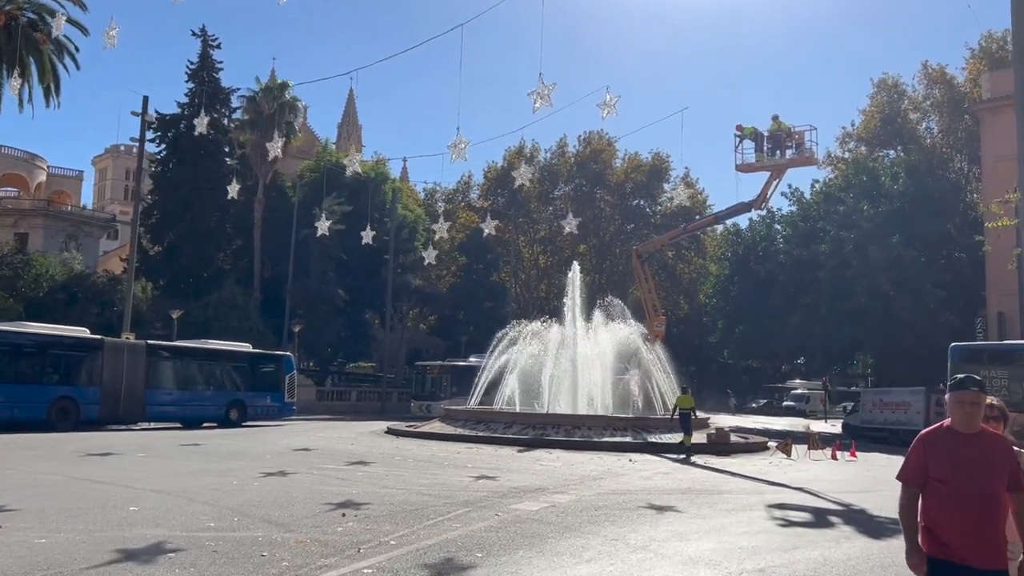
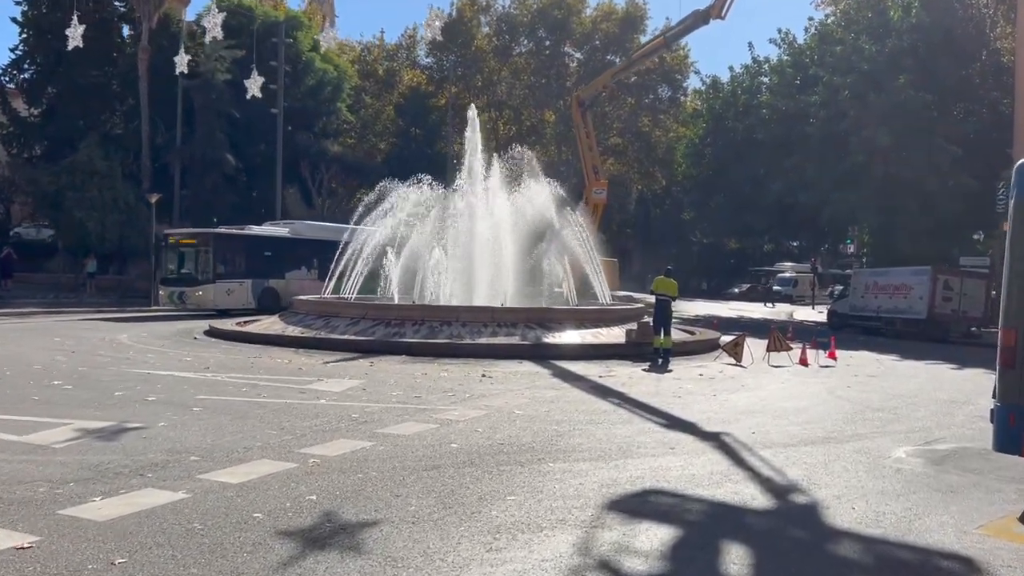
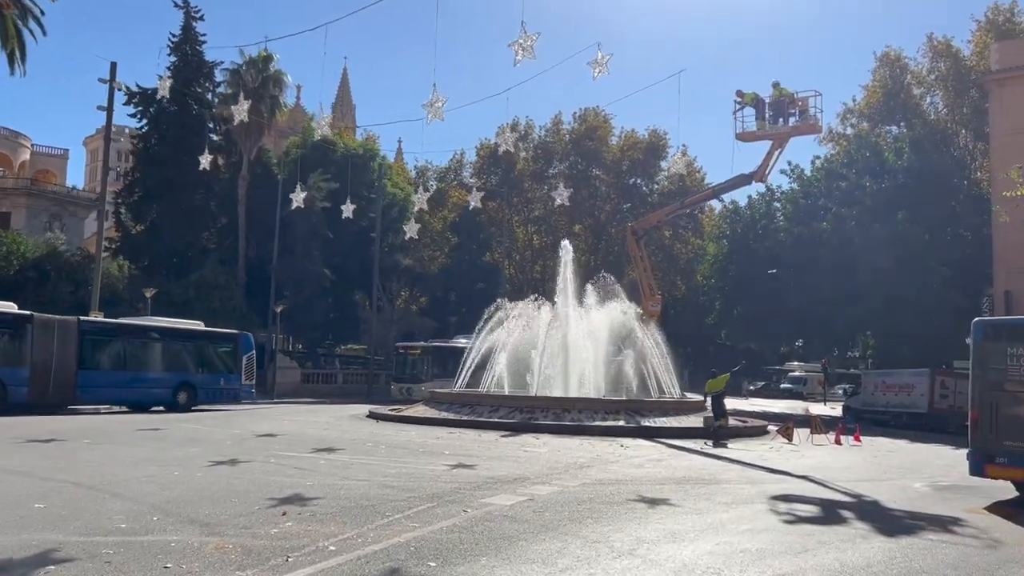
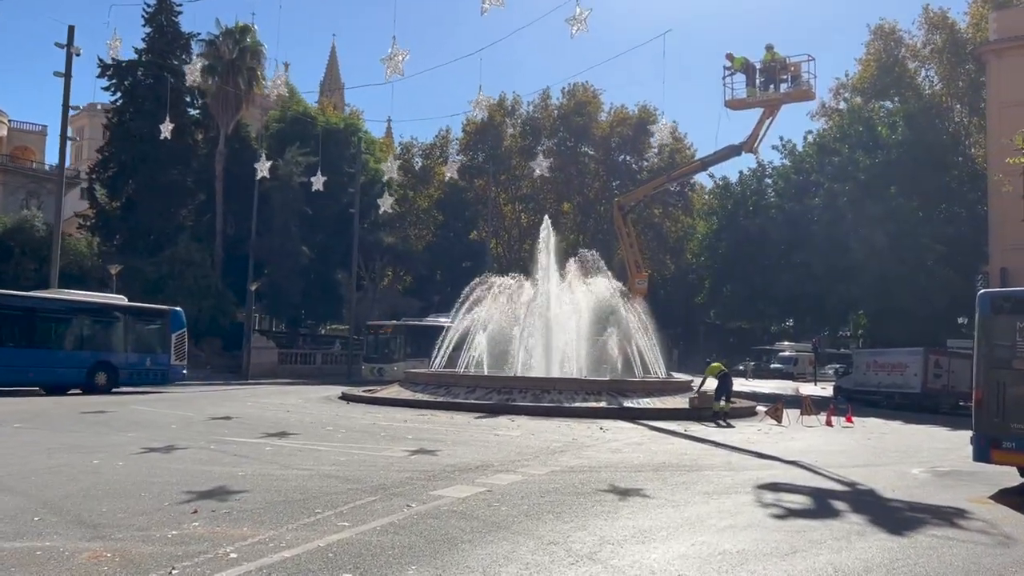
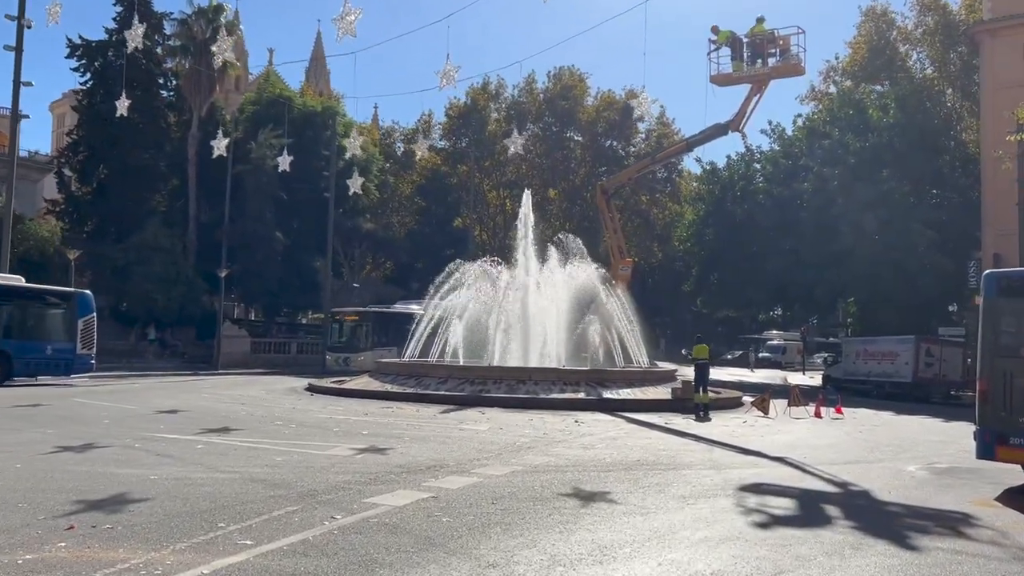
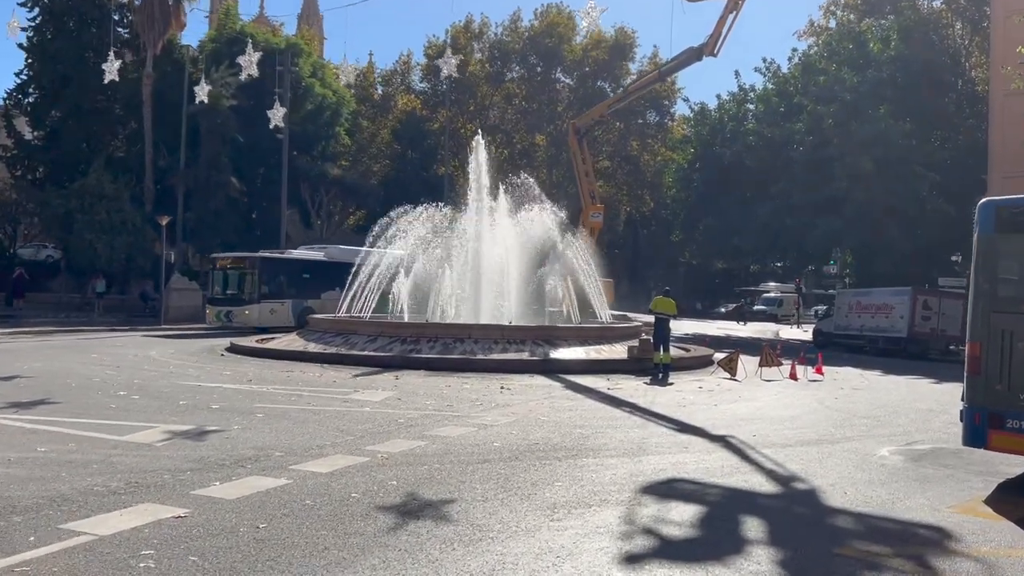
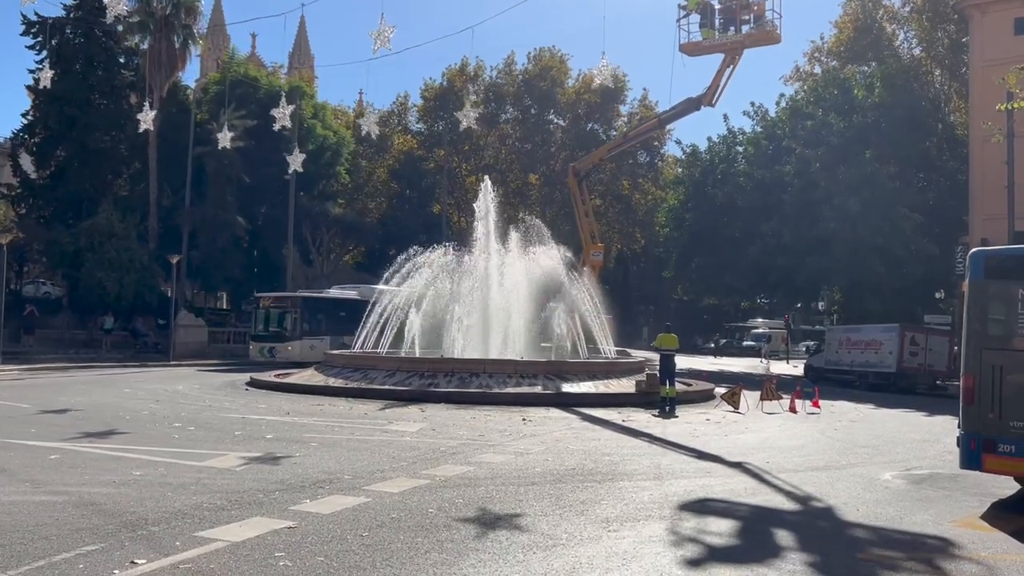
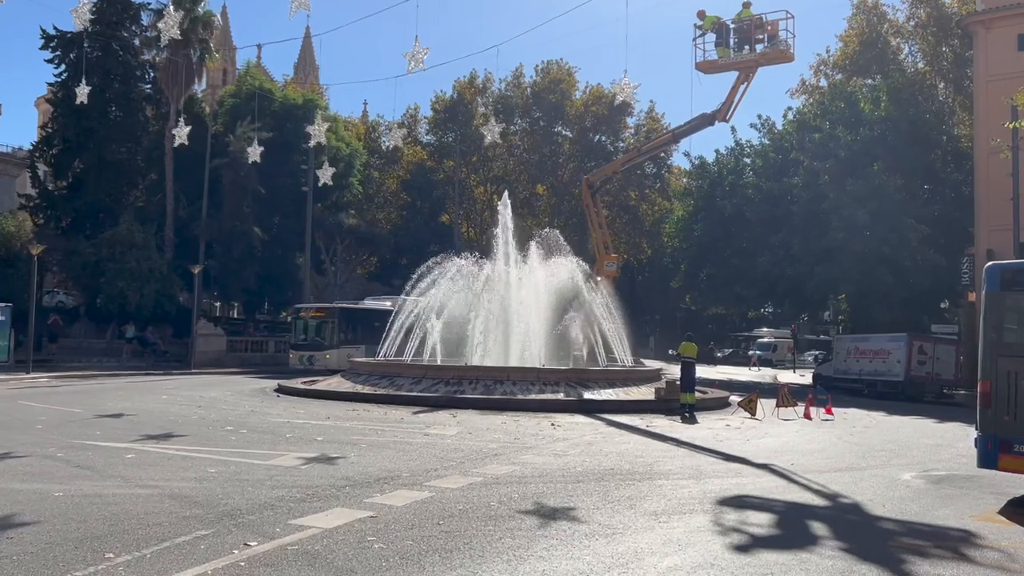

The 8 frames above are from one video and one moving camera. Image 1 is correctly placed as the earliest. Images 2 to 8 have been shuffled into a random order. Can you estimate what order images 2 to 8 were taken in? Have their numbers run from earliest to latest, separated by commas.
3, 4, 5, 8, 7, 6, 2
